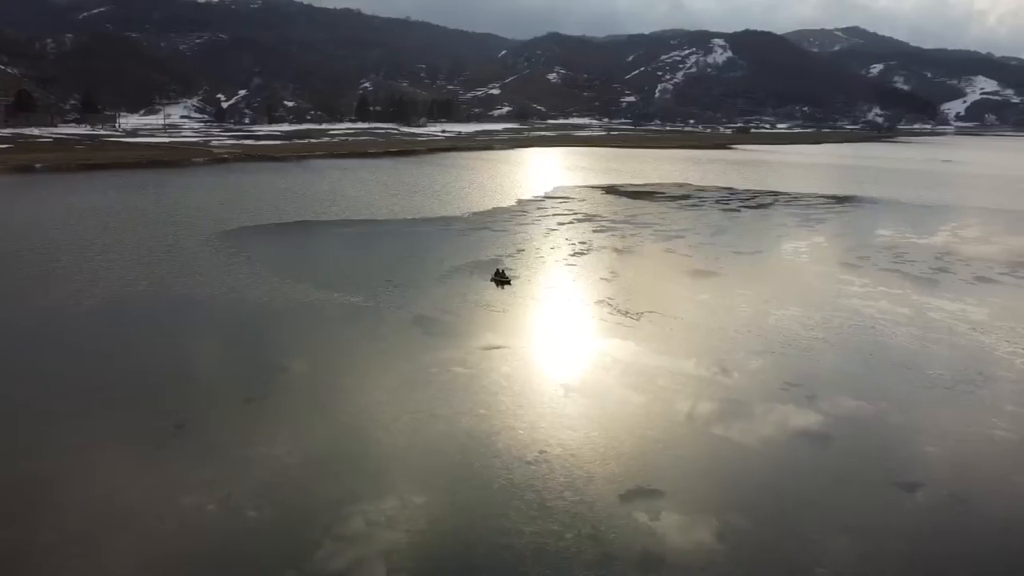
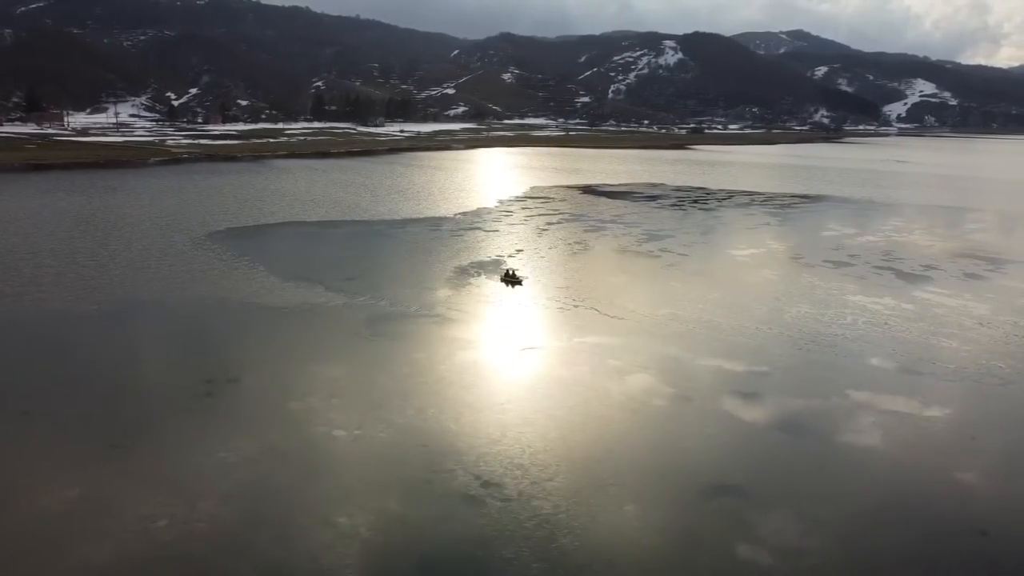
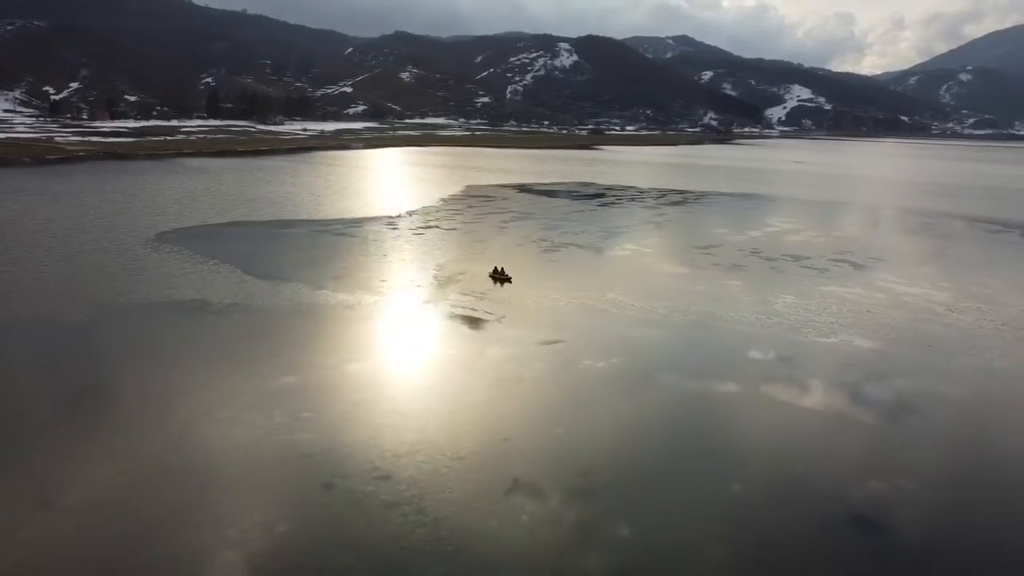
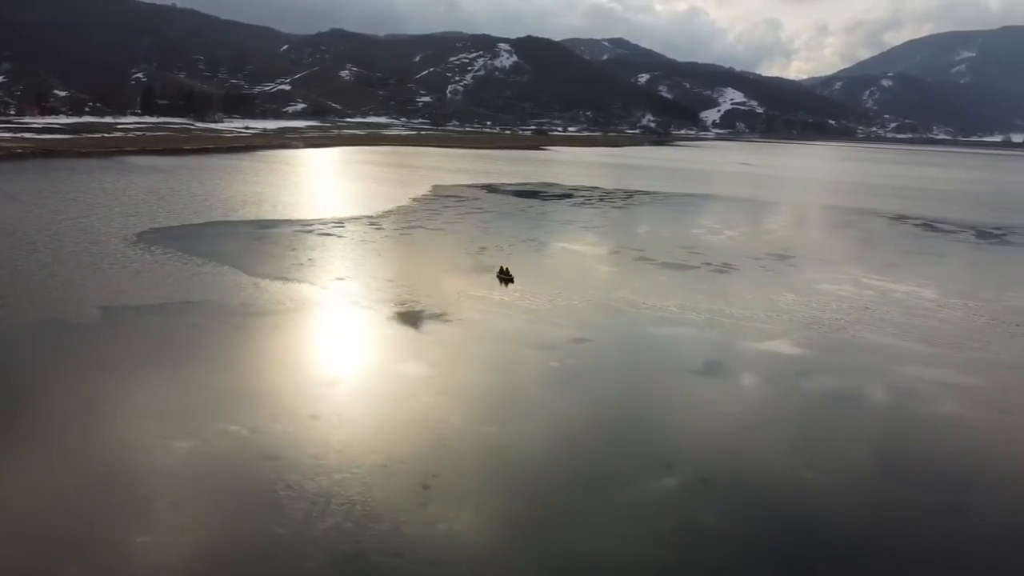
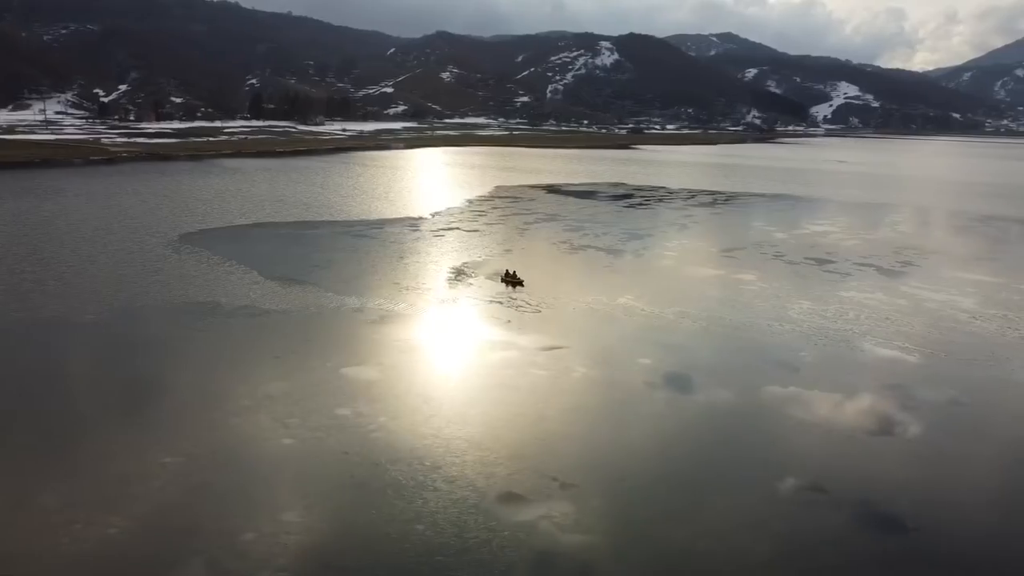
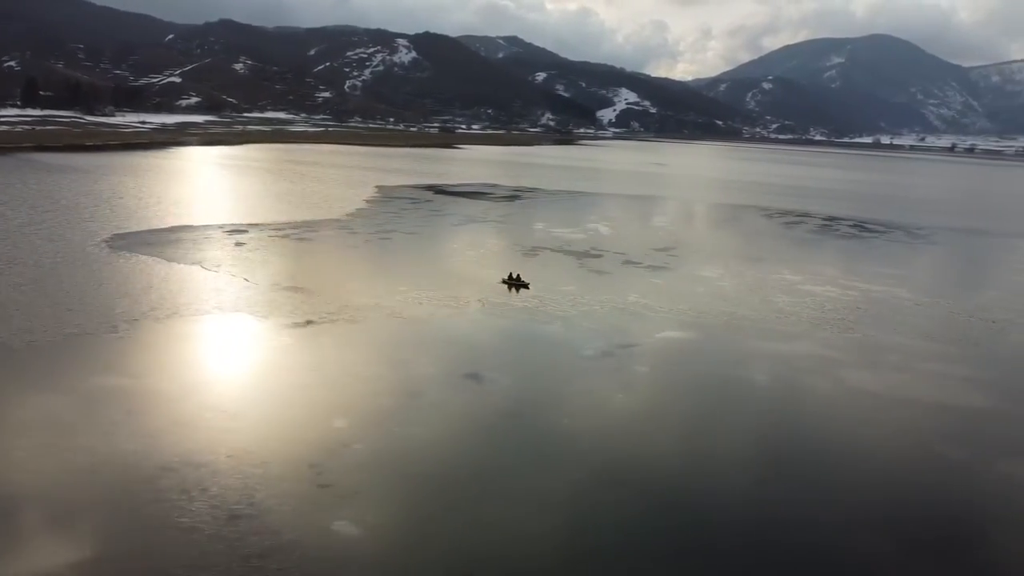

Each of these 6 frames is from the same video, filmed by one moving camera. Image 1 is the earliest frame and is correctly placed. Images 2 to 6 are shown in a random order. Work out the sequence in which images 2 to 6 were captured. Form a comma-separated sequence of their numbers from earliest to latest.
2, 5, 3, 4, 6
